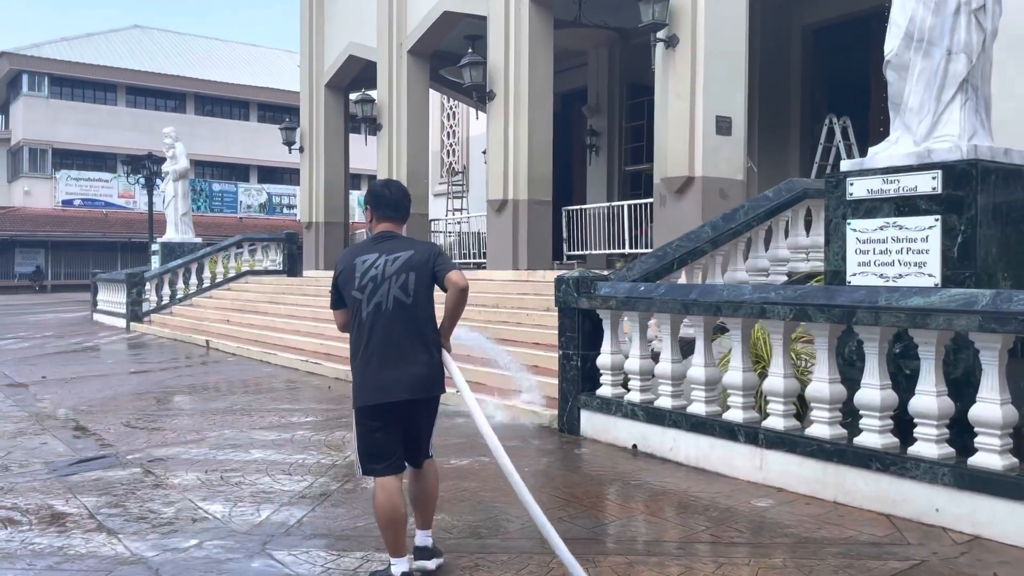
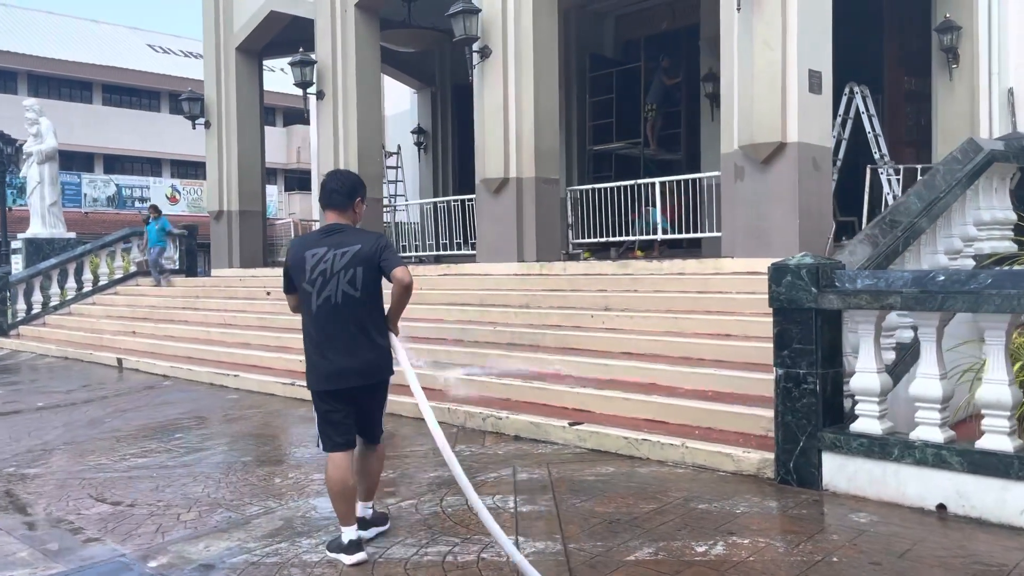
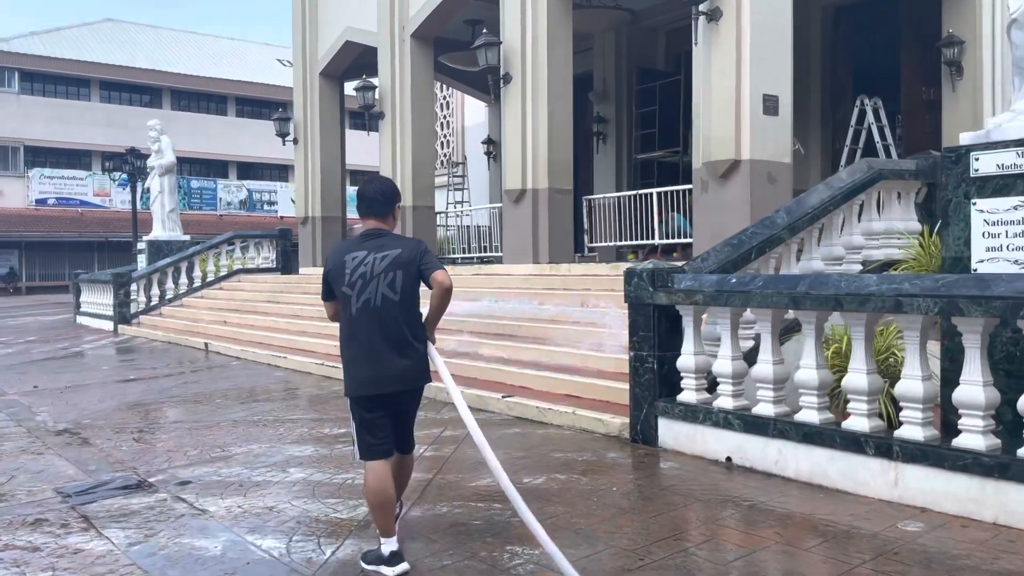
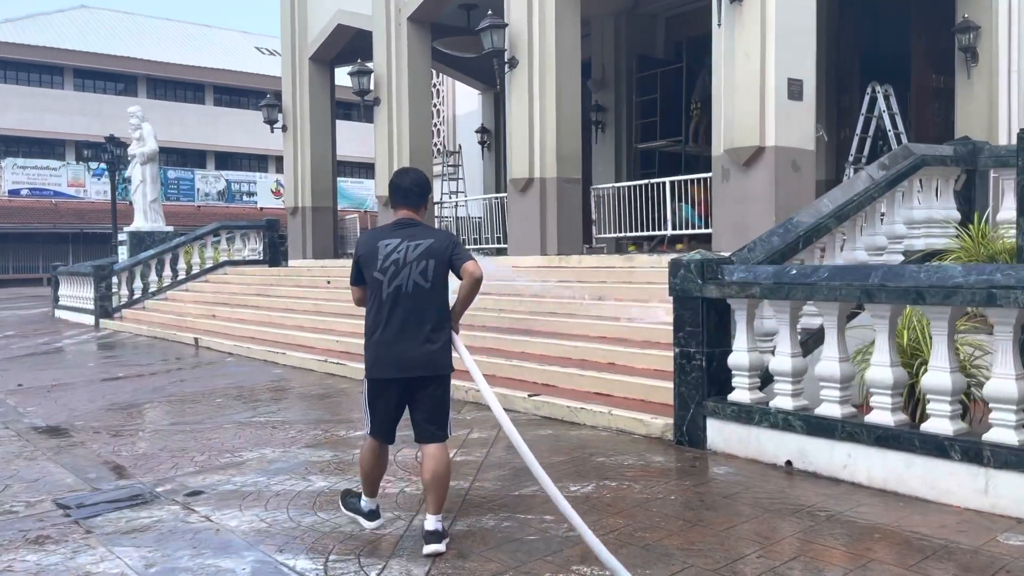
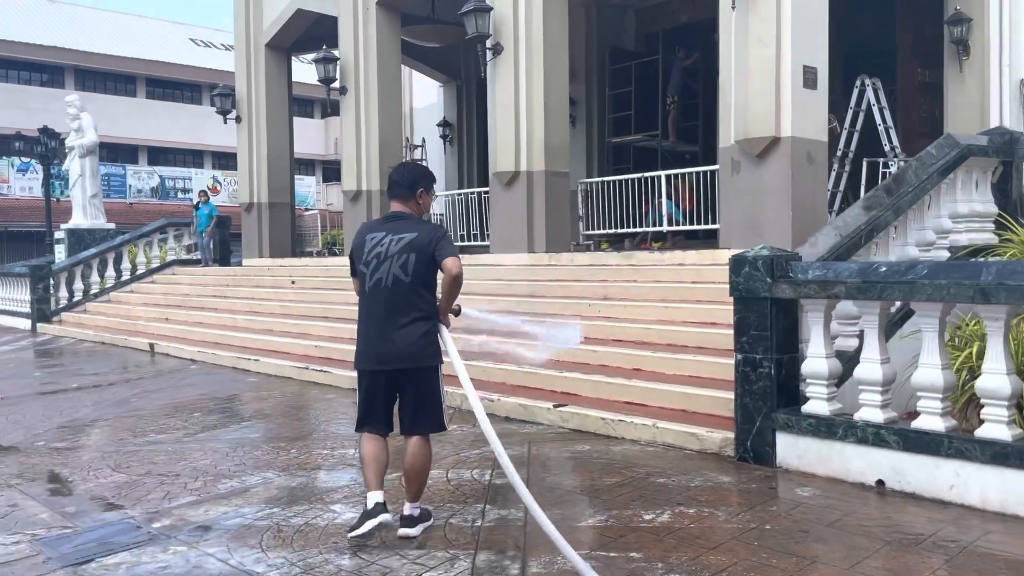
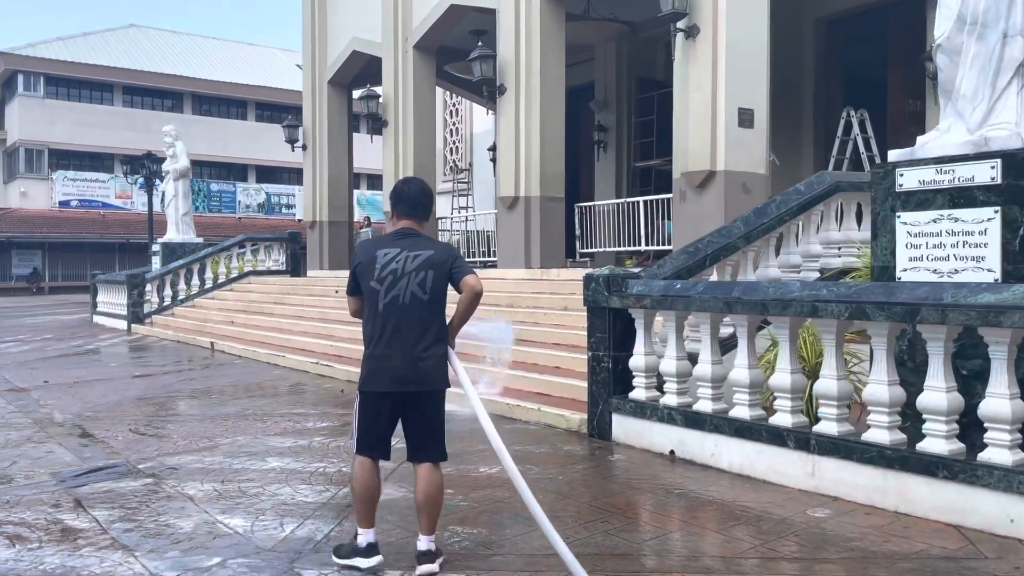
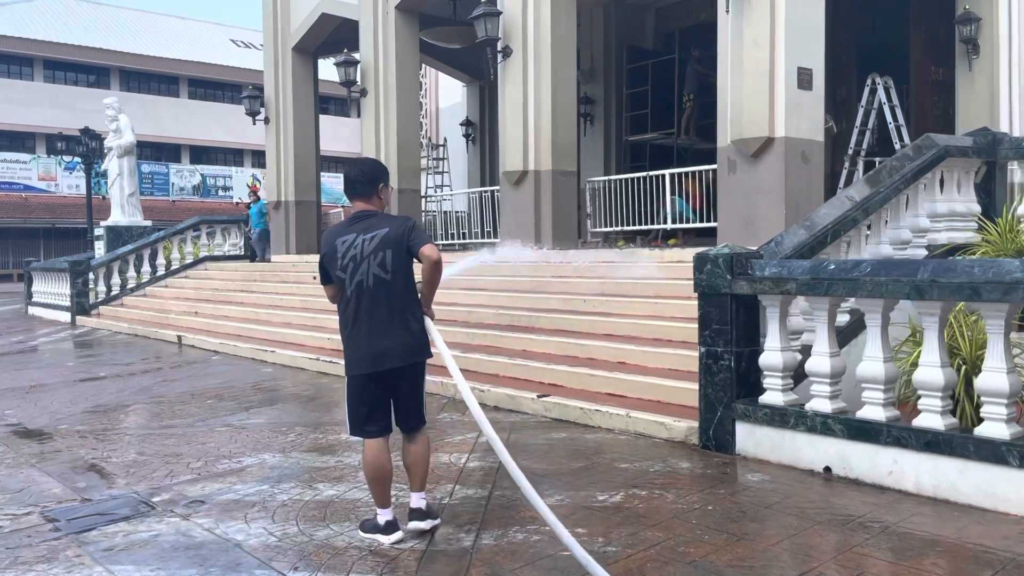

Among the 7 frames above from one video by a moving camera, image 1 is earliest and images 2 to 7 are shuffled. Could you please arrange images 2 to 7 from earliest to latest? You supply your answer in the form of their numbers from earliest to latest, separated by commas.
6, 3, 4, 7, 5, 2
